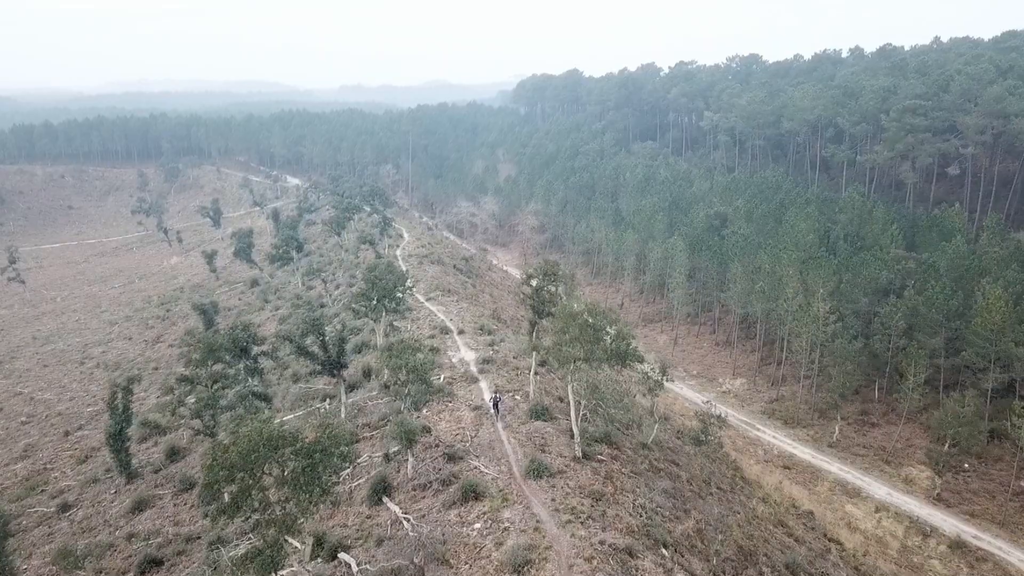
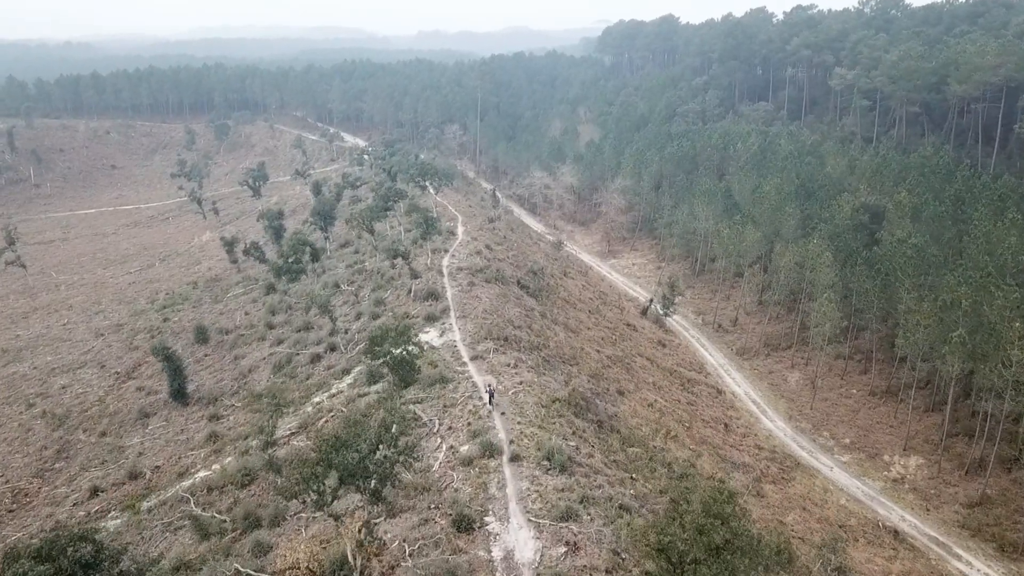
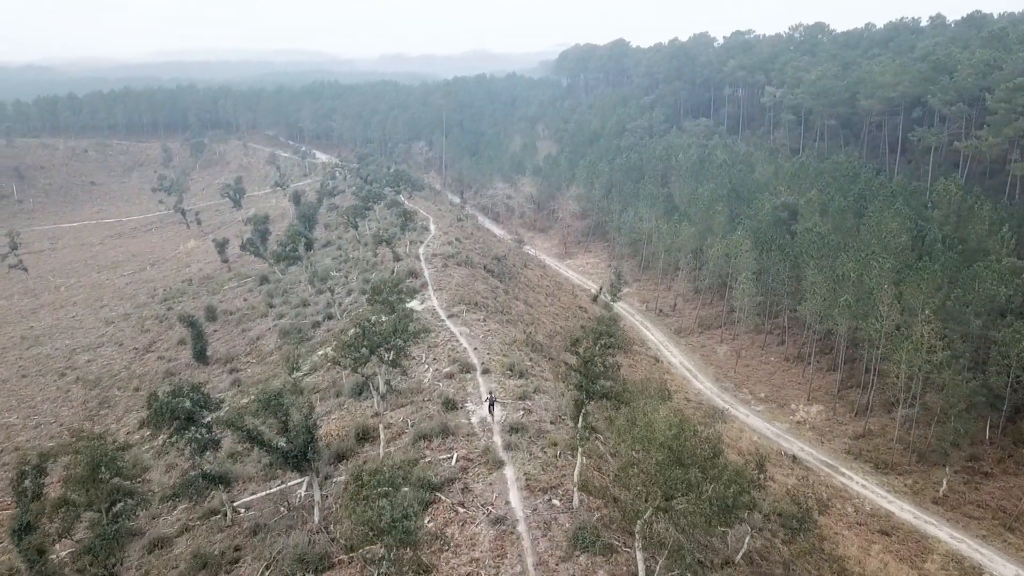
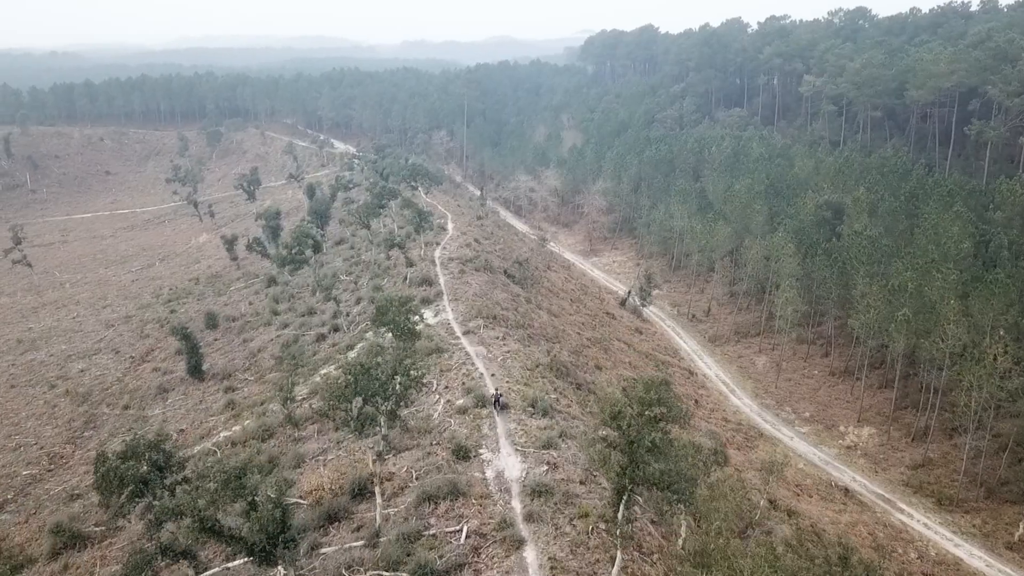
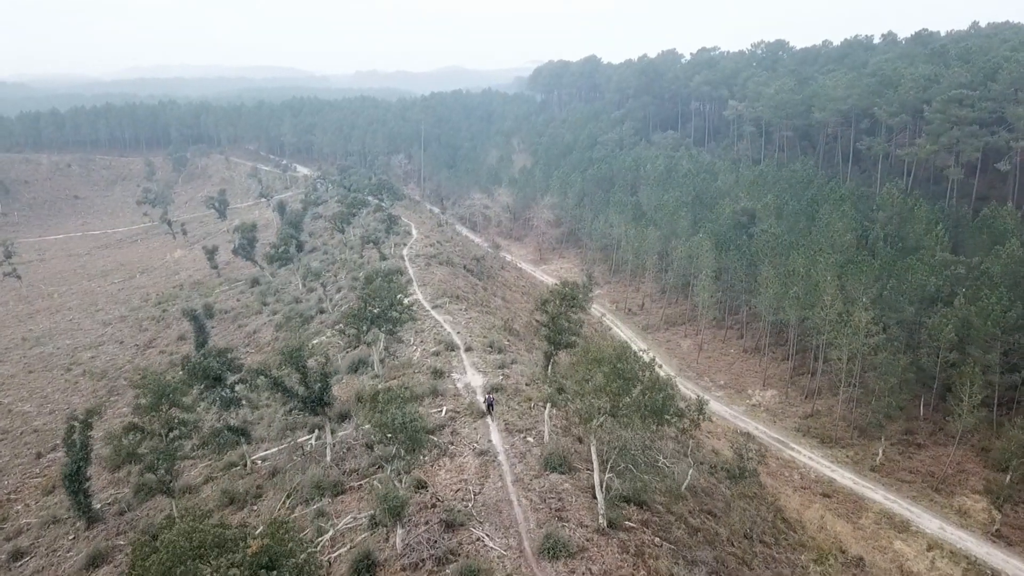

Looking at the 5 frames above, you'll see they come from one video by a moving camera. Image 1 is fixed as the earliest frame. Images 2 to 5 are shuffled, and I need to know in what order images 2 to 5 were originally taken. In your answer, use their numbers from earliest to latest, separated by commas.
5, 3, 4, 2
